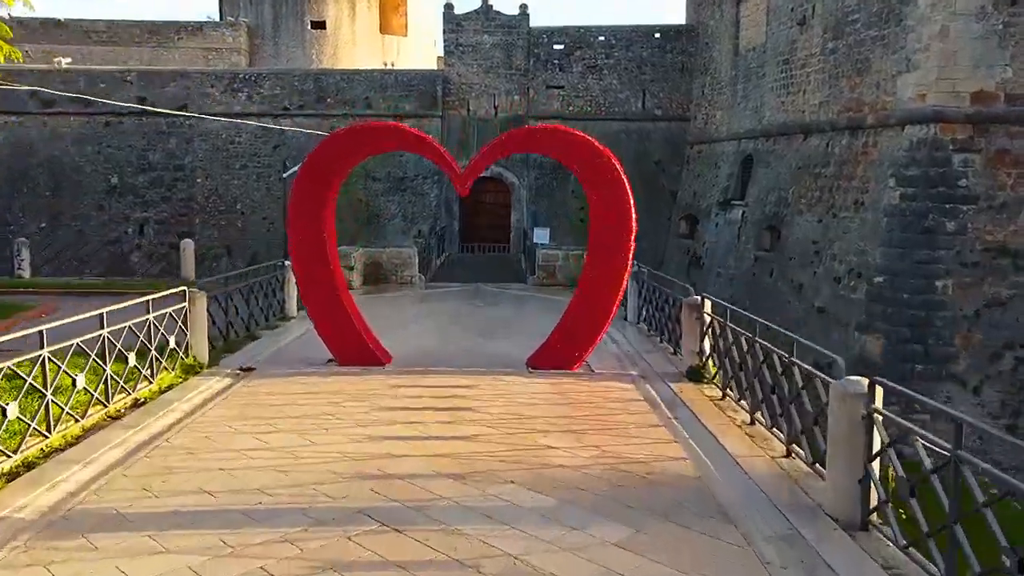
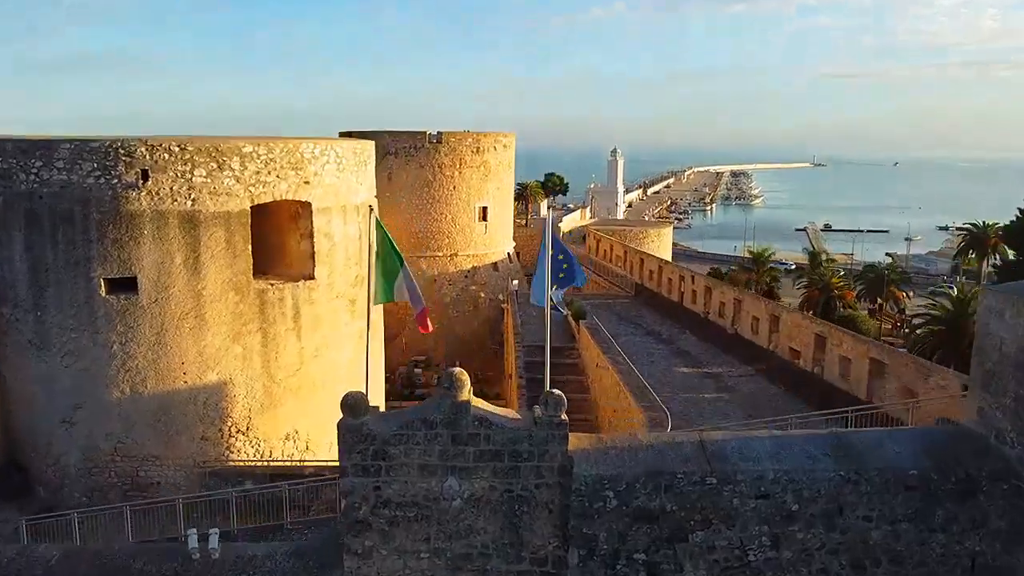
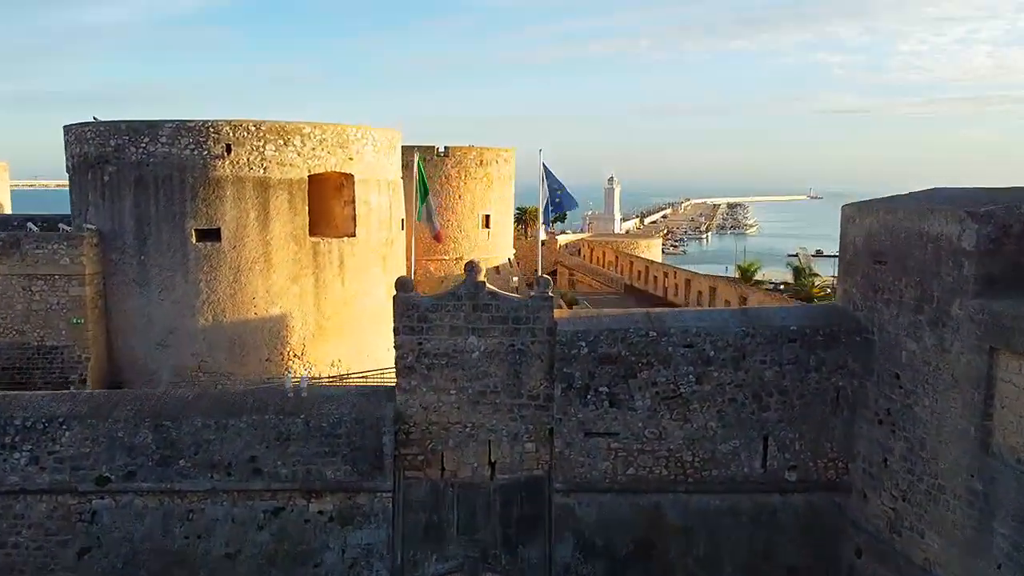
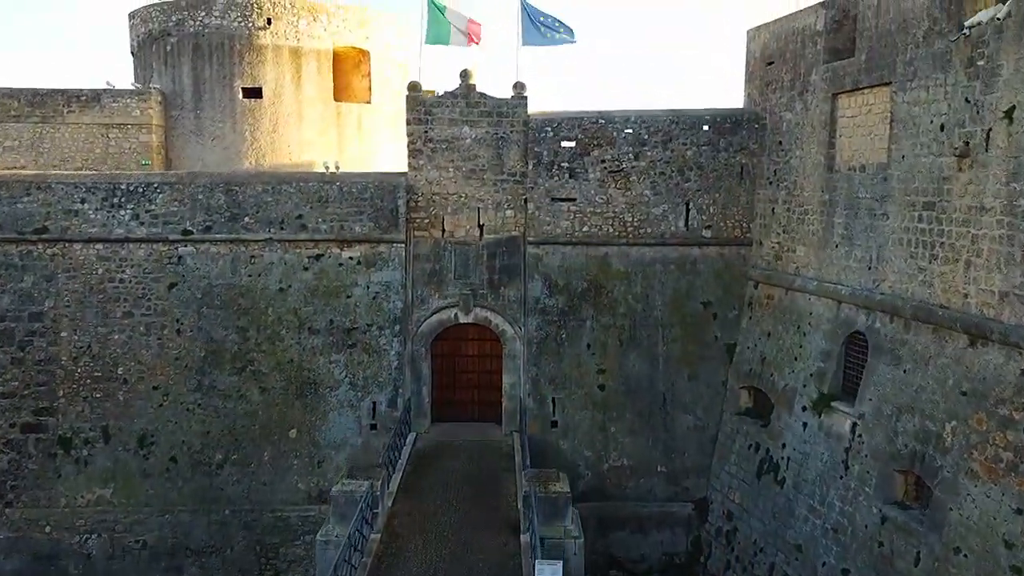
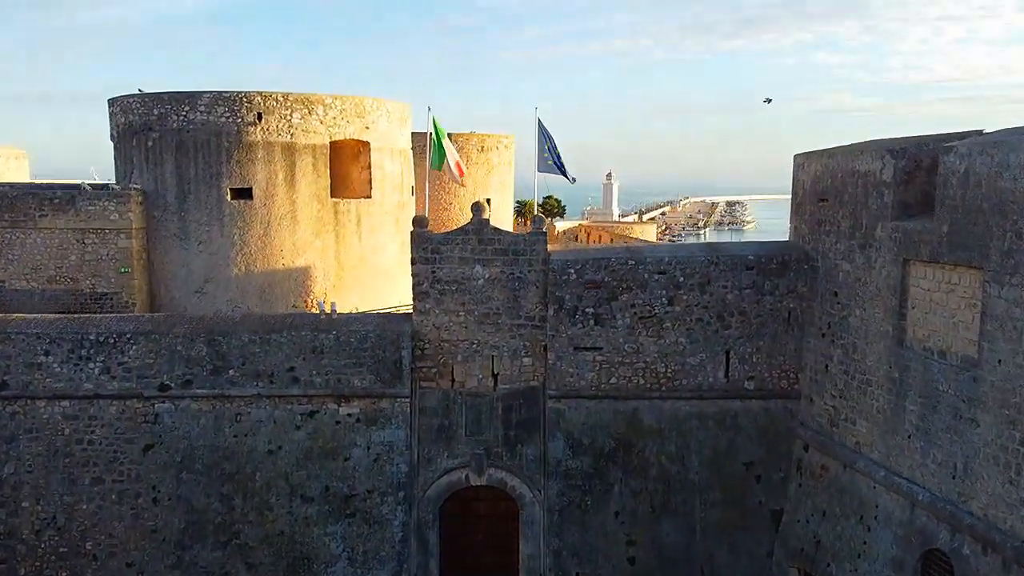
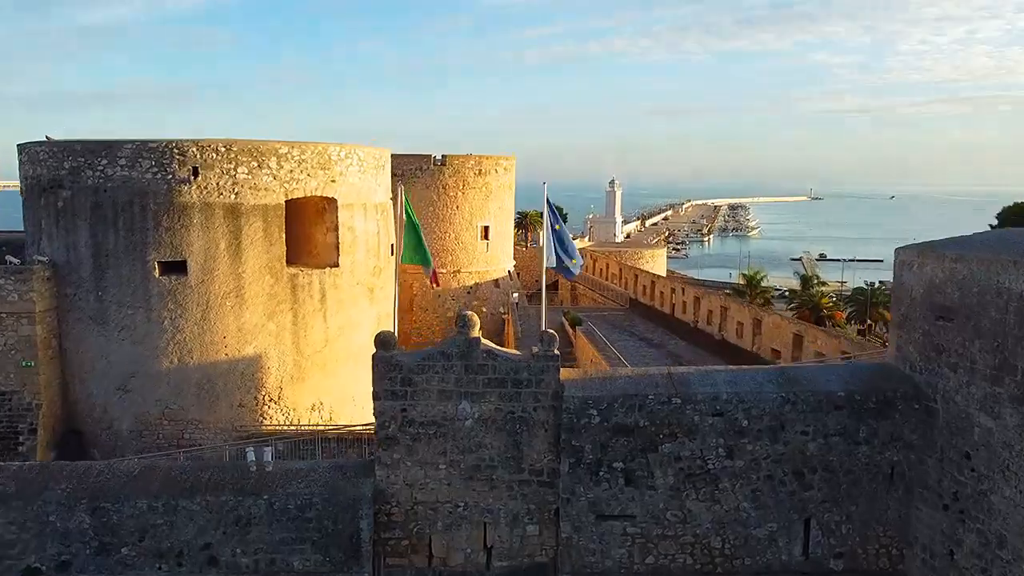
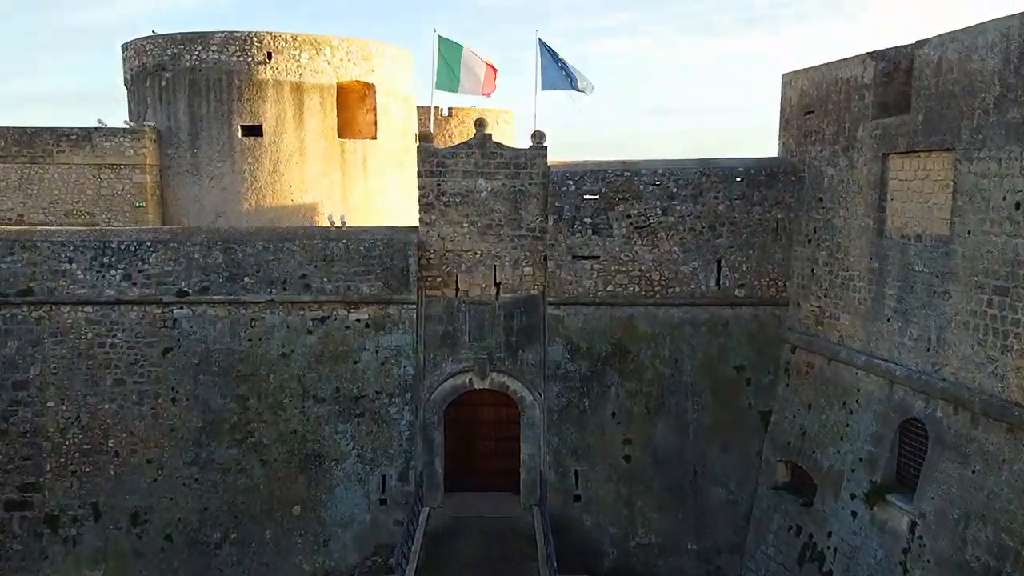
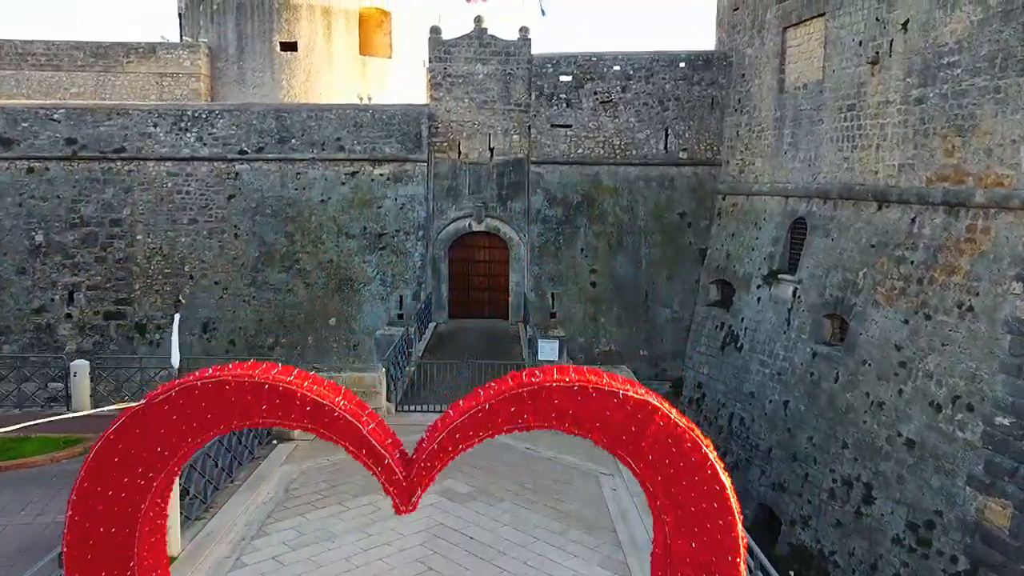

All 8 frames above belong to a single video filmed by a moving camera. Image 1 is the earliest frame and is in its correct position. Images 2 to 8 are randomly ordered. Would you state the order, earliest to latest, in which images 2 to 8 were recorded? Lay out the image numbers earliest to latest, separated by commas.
8, 4, 7, 5, 3, 6, 2
